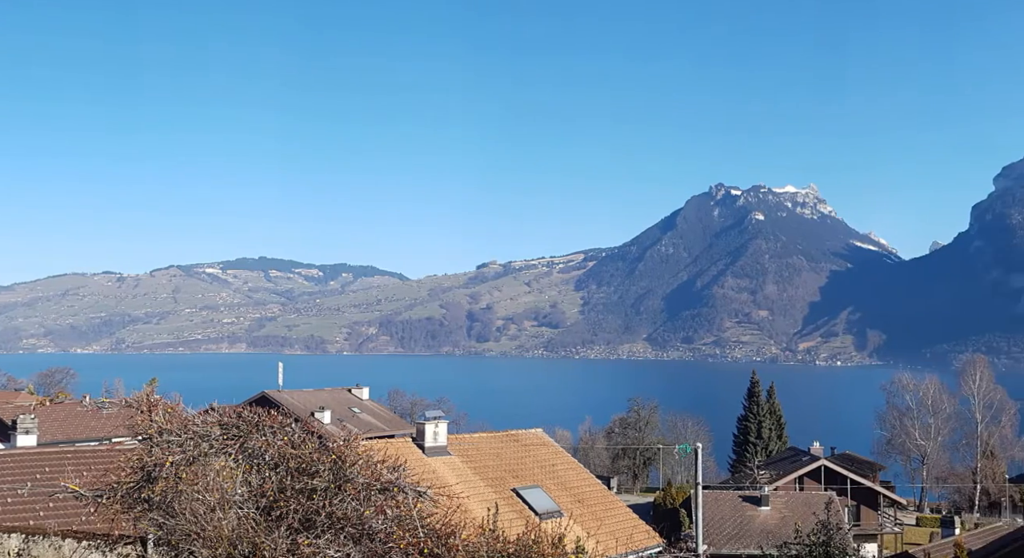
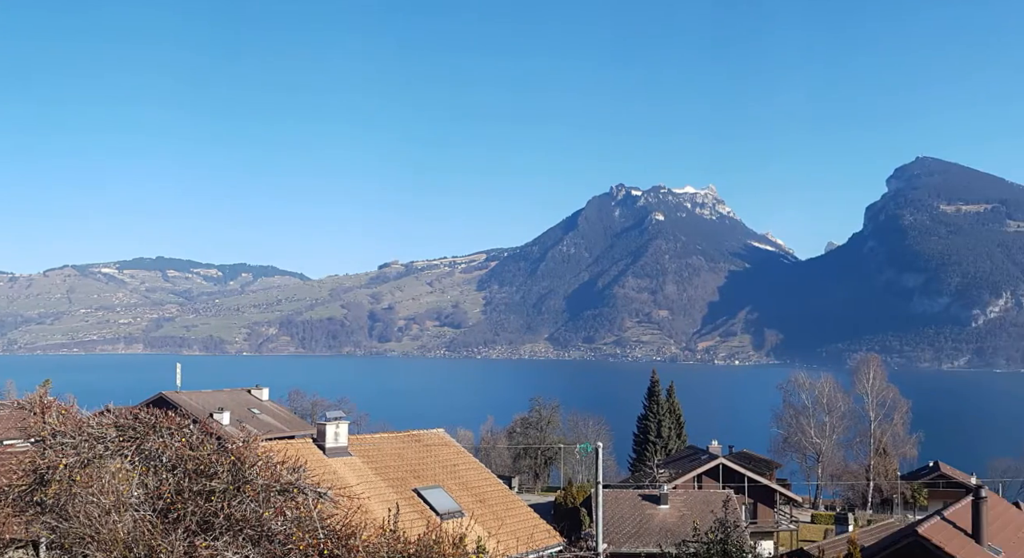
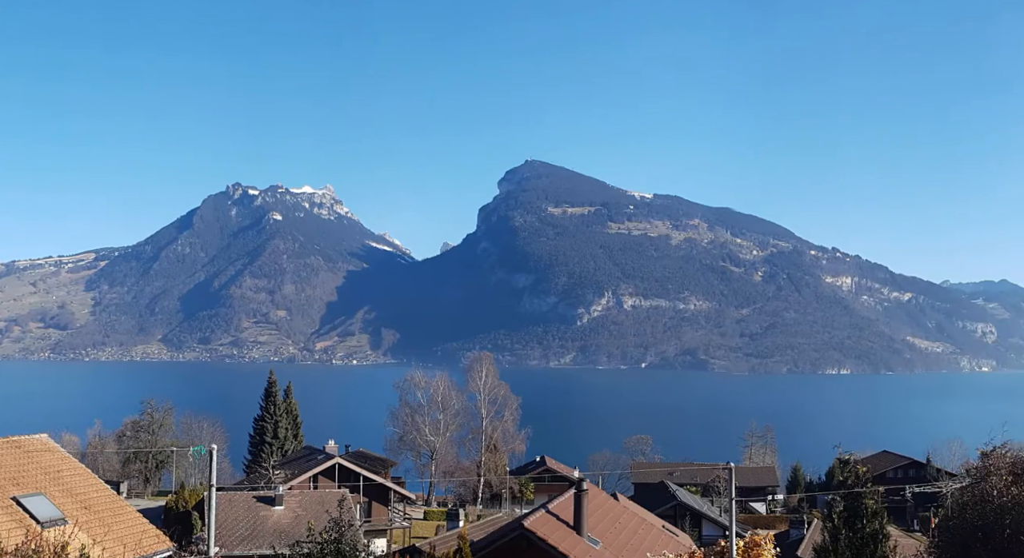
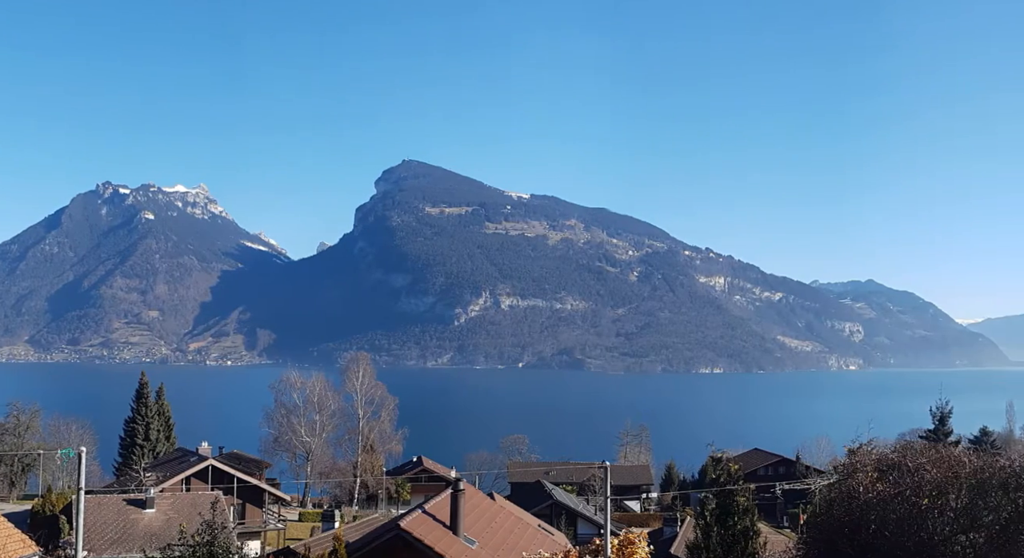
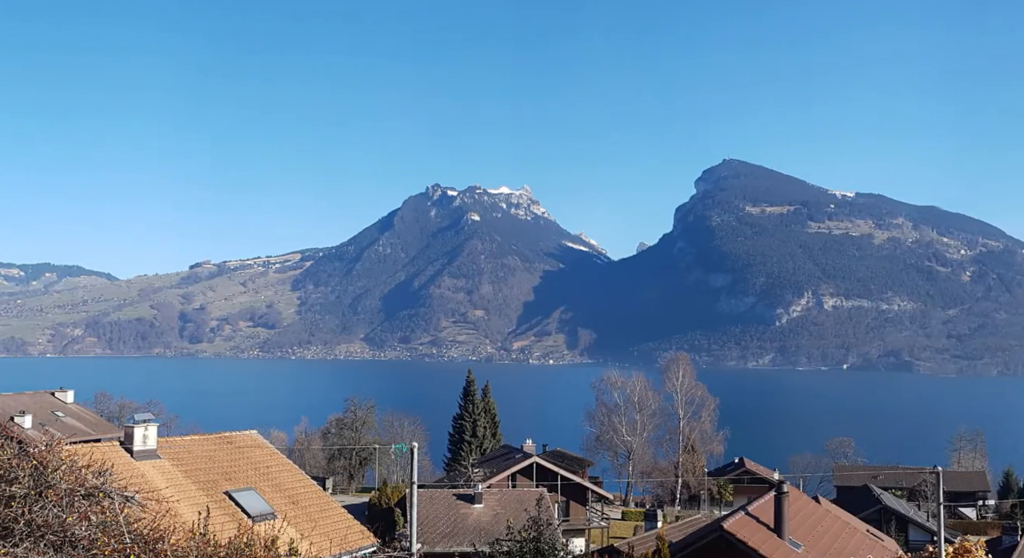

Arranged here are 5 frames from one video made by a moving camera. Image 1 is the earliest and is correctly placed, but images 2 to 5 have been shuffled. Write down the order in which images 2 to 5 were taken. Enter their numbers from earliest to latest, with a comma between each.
2, 5, 3, 4
